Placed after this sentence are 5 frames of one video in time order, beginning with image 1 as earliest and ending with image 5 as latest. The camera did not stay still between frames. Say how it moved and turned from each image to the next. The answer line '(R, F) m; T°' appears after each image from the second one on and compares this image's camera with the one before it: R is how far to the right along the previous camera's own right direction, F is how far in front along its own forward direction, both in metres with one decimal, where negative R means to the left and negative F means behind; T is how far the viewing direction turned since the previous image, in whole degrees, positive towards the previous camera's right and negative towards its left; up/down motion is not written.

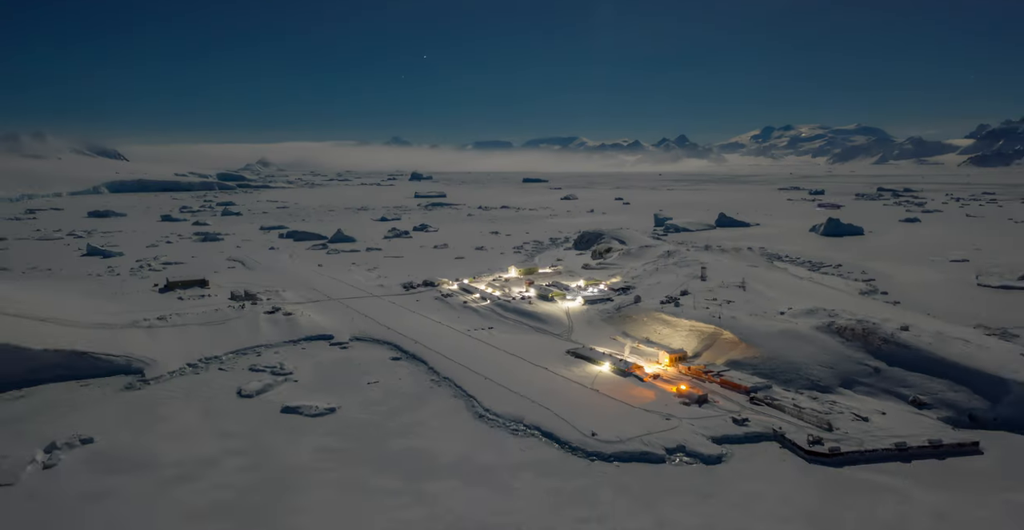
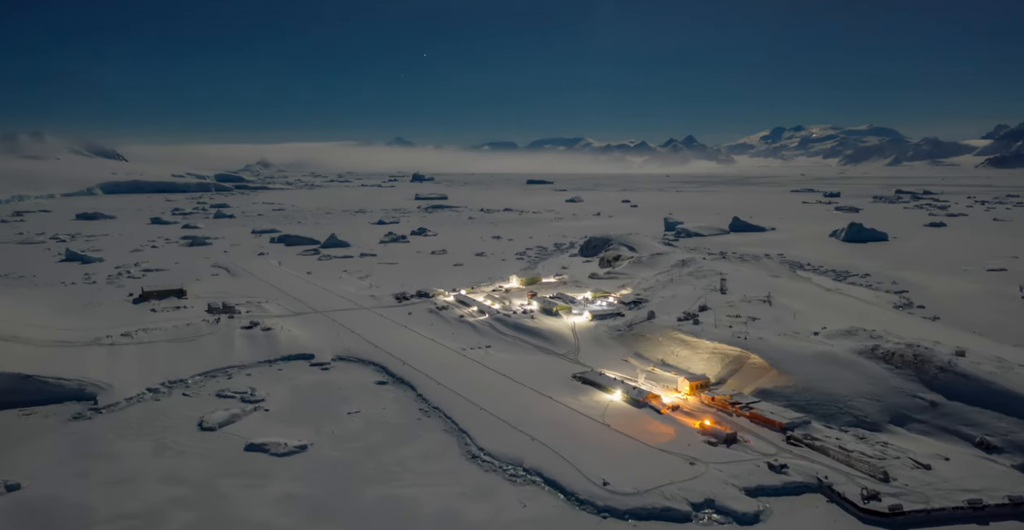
(+0.1, +2.5) m; 0°
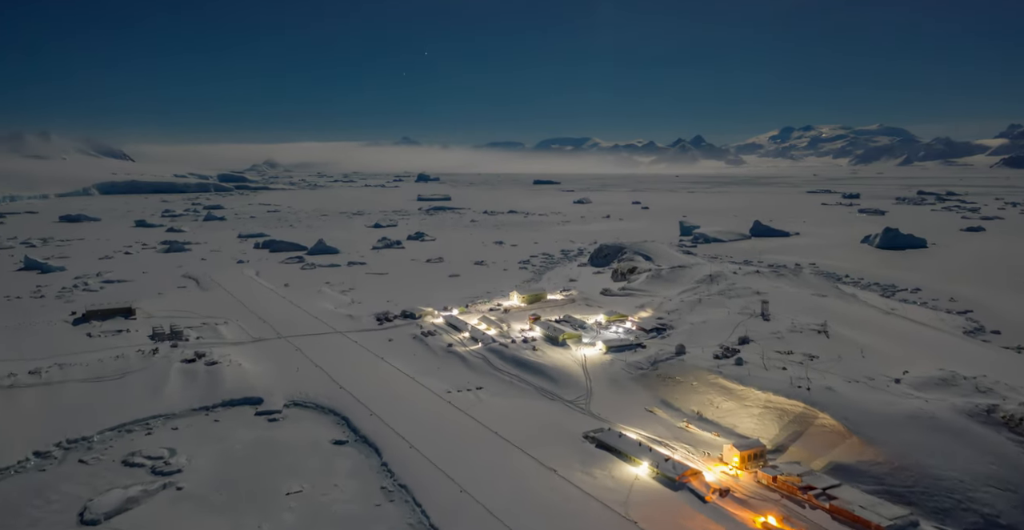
(+0.3, +4.6) m; -1°
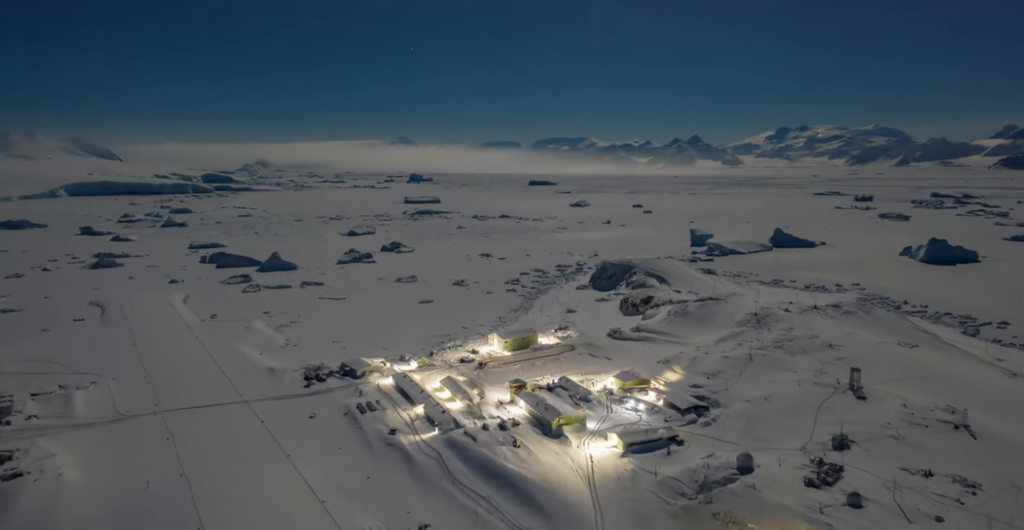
(+0.6, +7.4) m; 0°
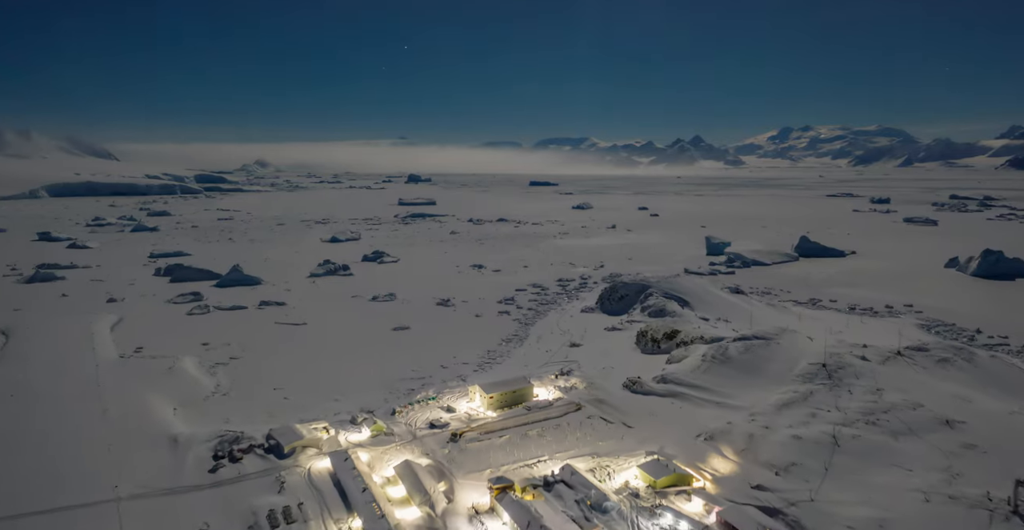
(+0.4, +5.5) m; 0°
